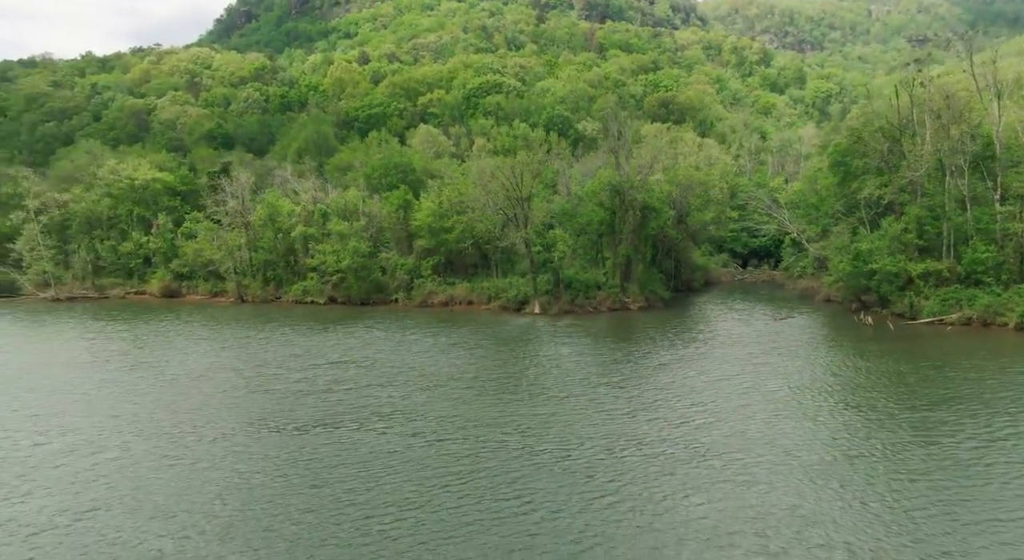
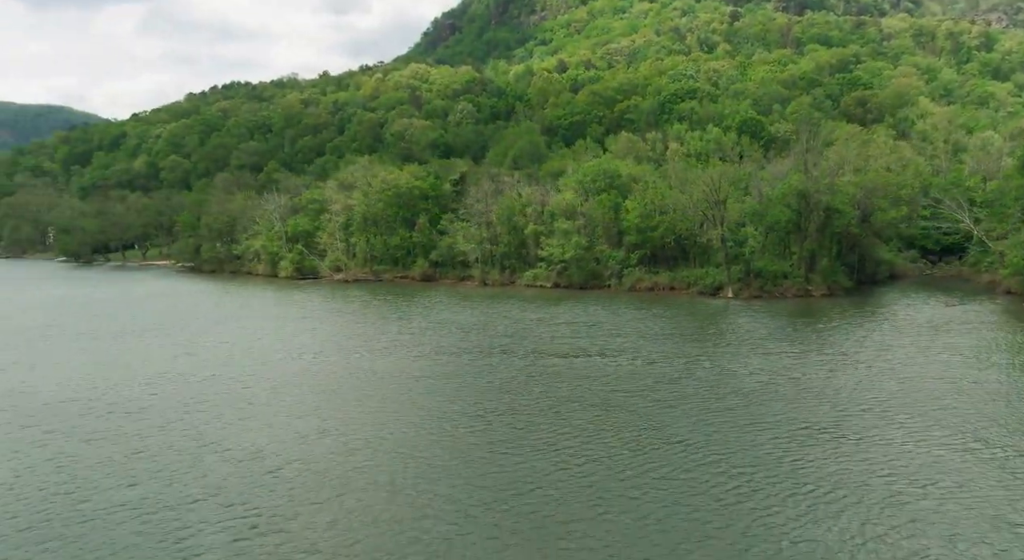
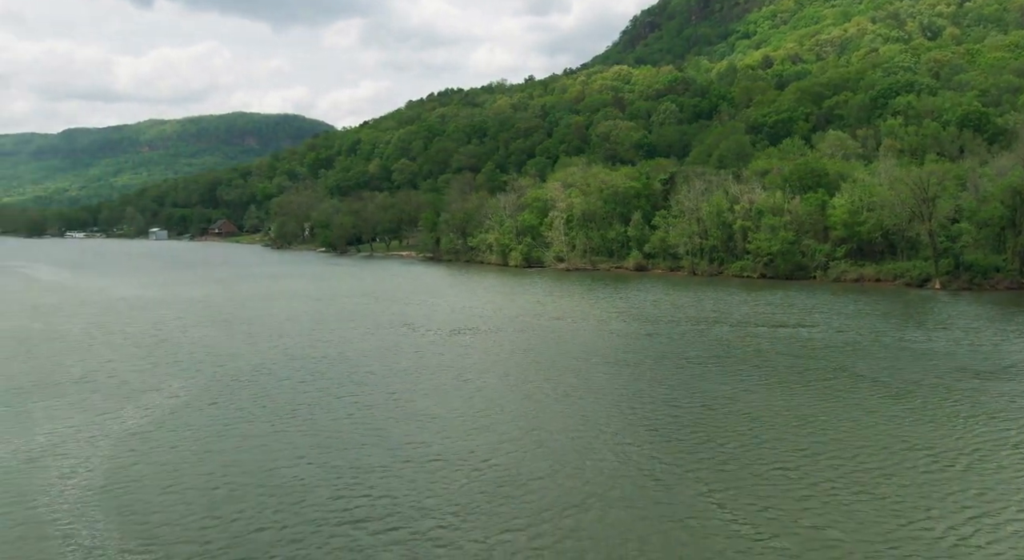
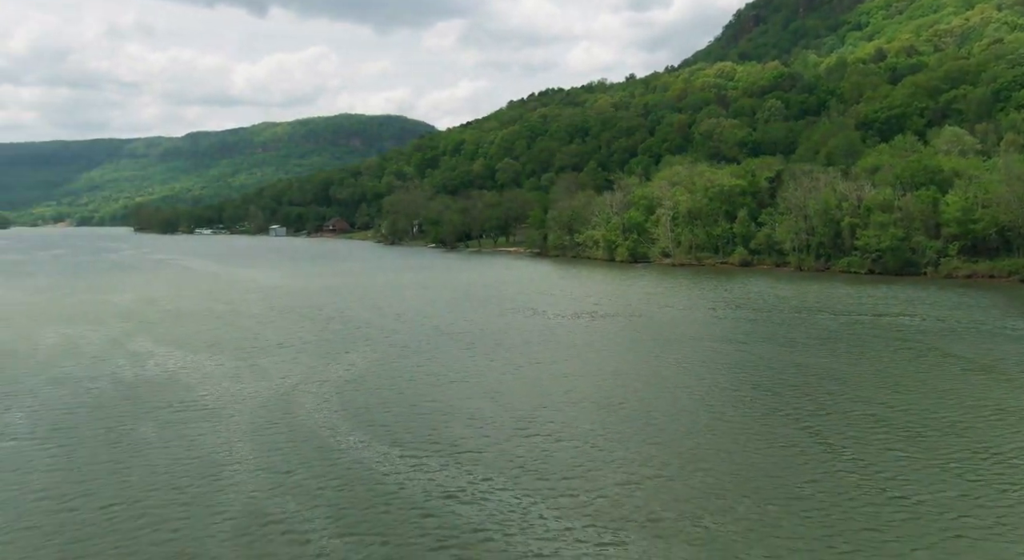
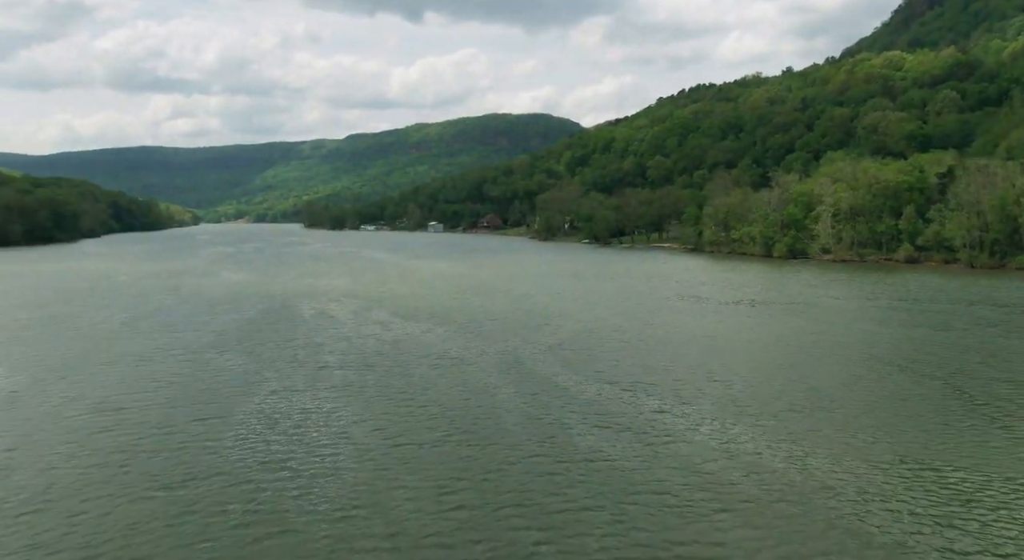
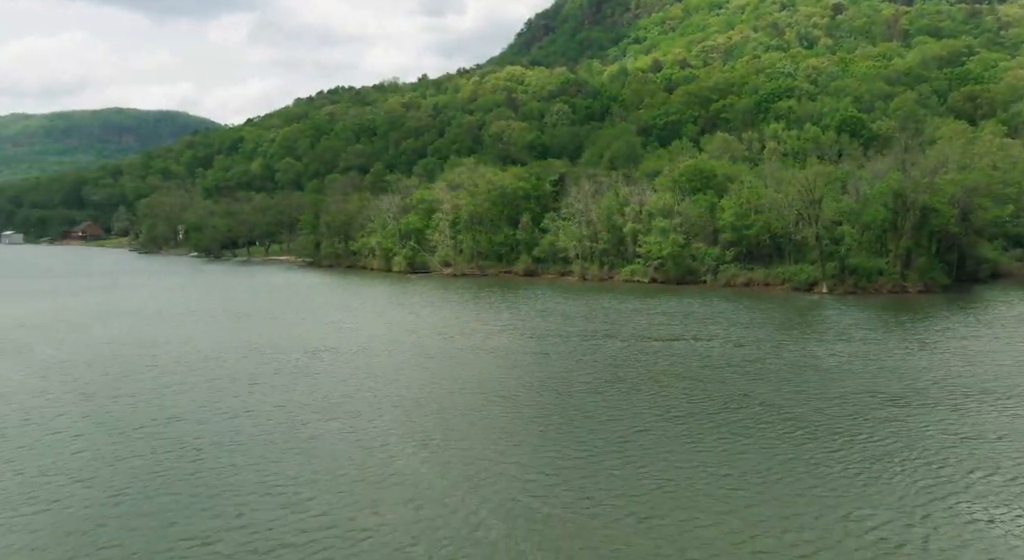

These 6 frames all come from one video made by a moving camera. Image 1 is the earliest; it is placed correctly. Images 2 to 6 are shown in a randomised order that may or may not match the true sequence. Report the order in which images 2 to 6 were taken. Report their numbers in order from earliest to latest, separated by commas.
2, 6, 3, 4, 5
